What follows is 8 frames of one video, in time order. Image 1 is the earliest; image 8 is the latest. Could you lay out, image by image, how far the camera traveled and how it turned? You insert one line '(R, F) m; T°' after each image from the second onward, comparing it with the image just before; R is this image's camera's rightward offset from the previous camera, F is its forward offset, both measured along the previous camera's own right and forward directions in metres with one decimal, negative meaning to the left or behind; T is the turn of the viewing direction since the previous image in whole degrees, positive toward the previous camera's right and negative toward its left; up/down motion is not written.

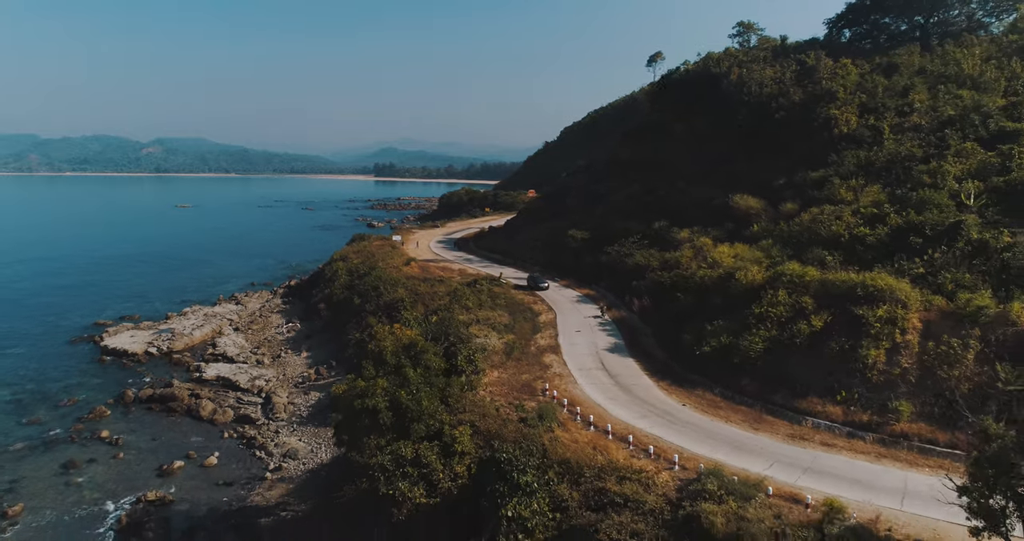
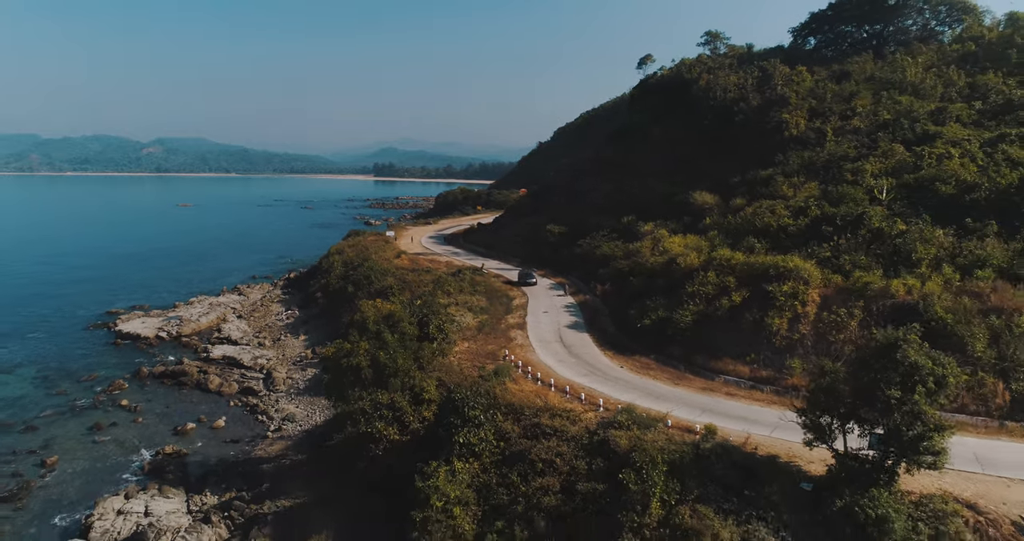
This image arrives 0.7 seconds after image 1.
(+0.6, -1.4) m; 0°
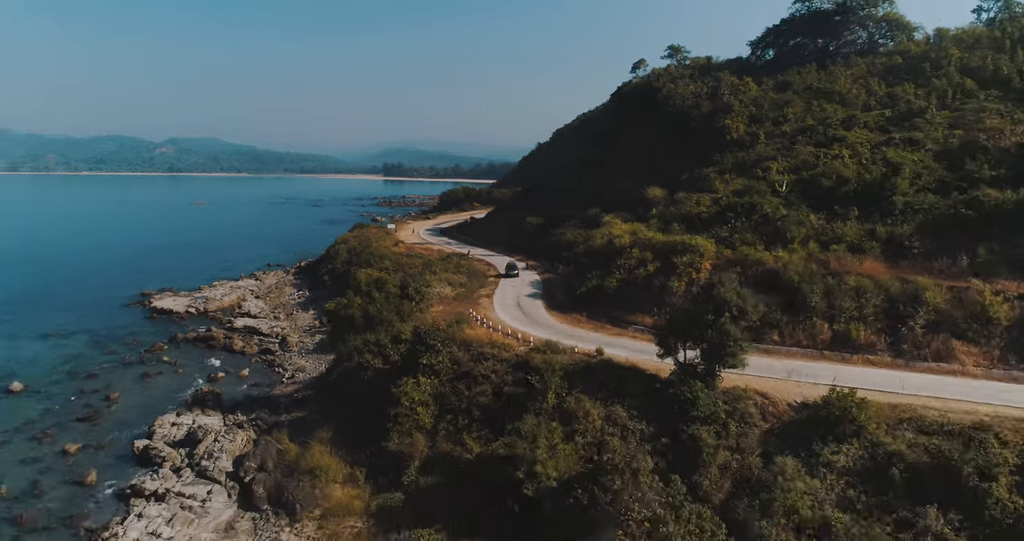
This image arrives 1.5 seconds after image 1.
(+1.1, -2.6) m; -1°
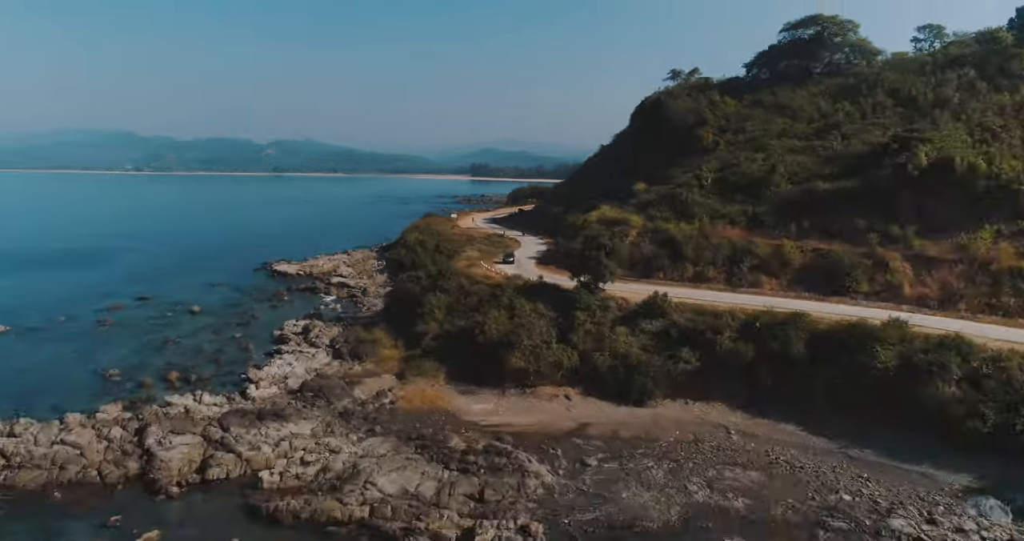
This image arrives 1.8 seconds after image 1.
(+2.7, -5.9) m; -8°
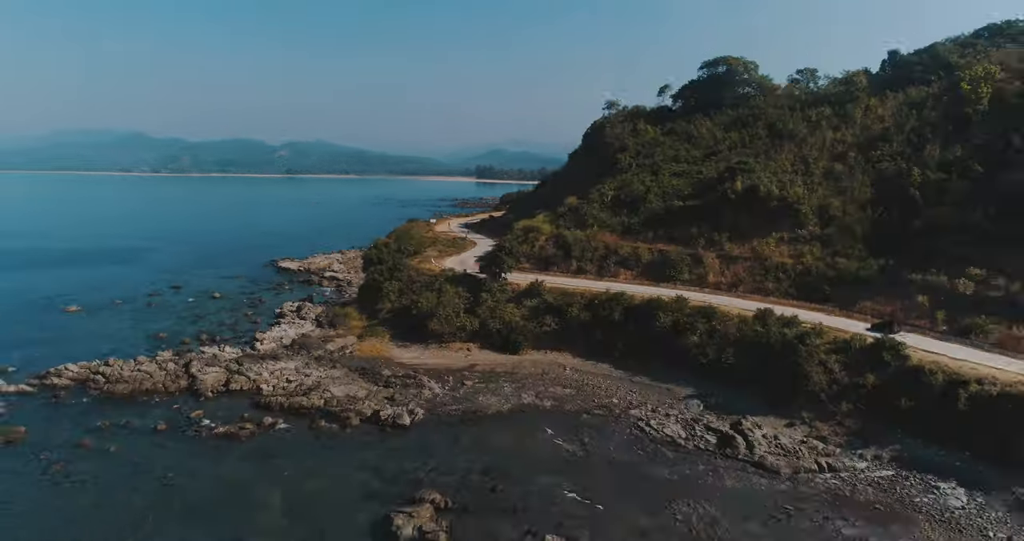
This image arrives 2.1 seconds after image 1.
(+3.1, -5.7) m; -1°
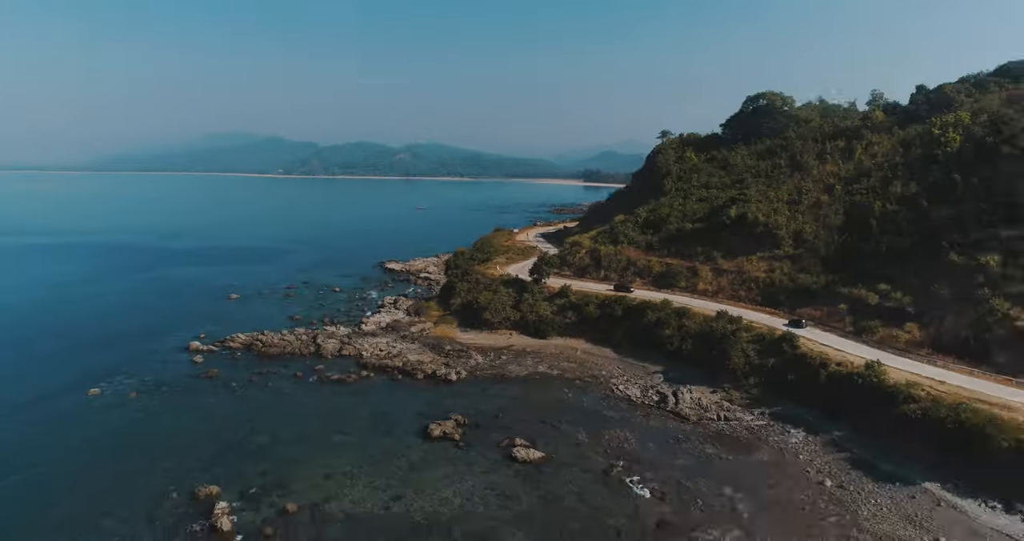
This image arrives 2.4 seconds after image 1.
(+3.1, -6.2) m; -11°
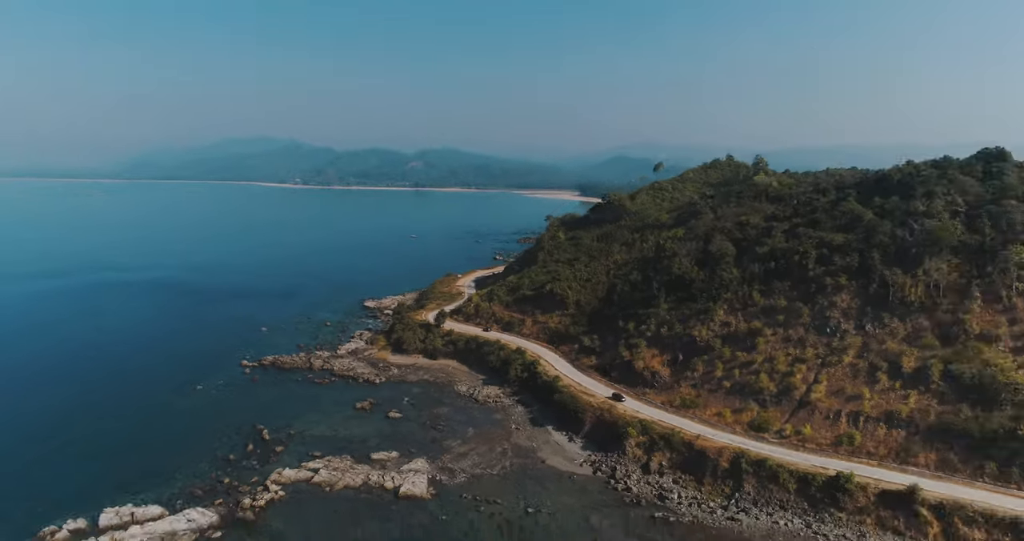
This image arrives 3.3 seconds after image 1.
(+8.3, -18.2) m; -1°
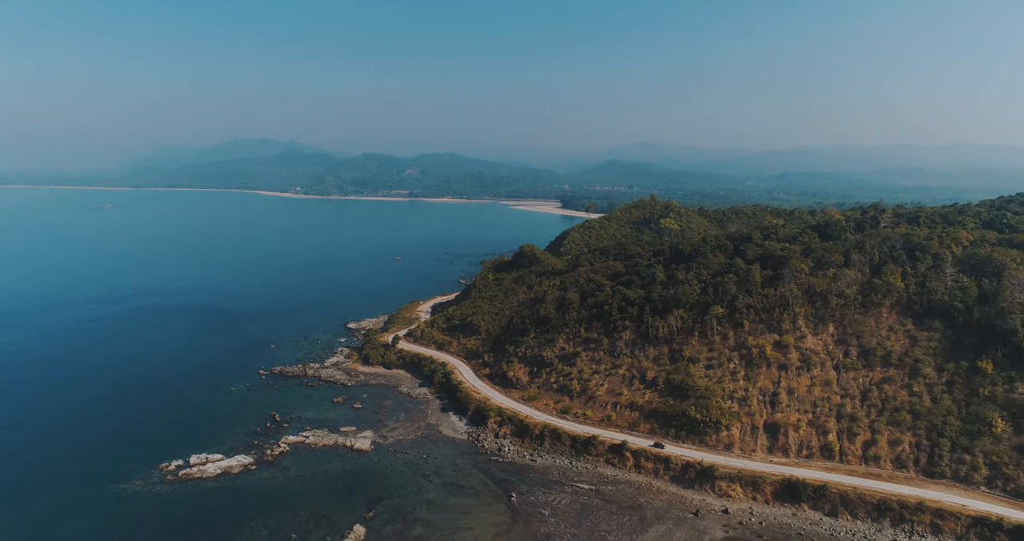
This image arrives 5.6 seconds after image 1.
(+8.1, -19.4) m; 0°
